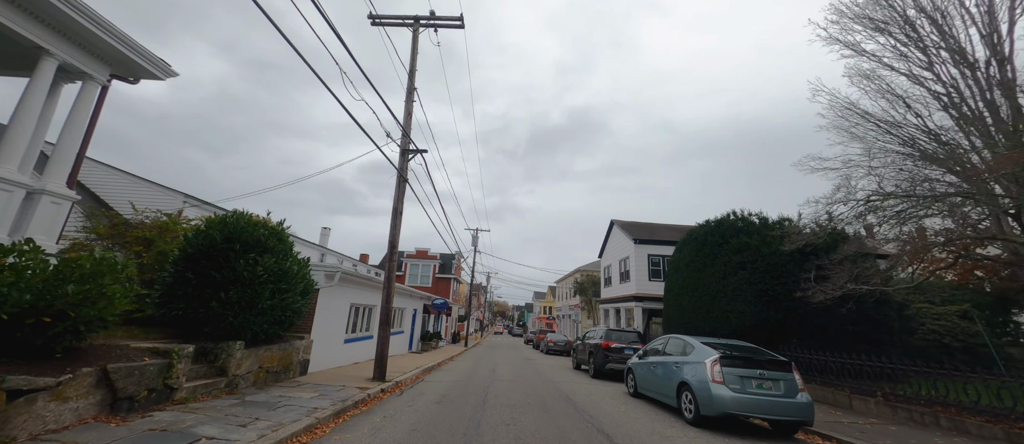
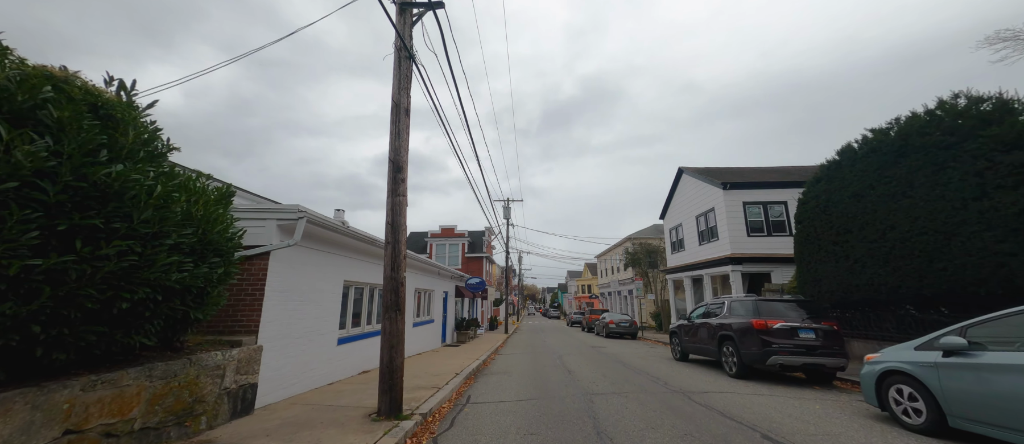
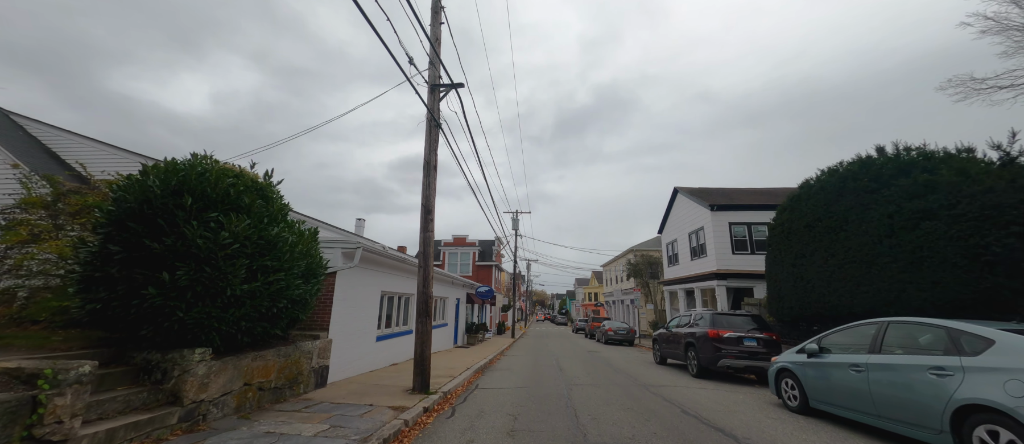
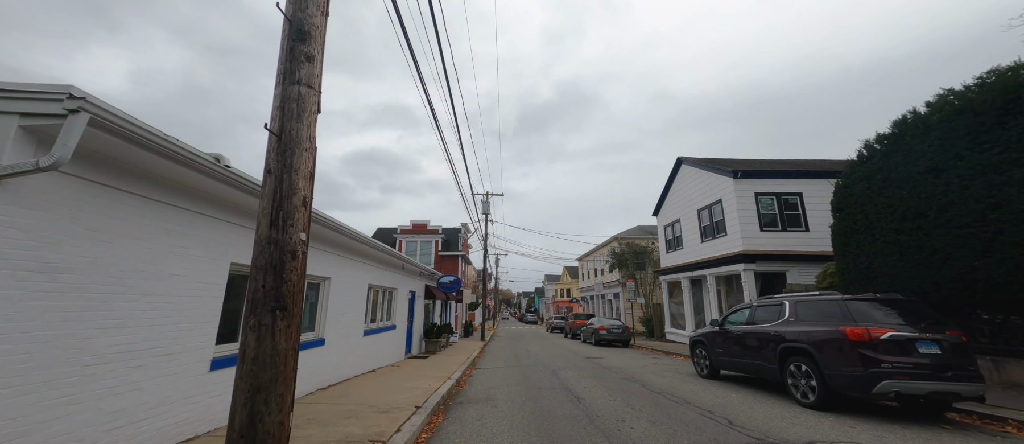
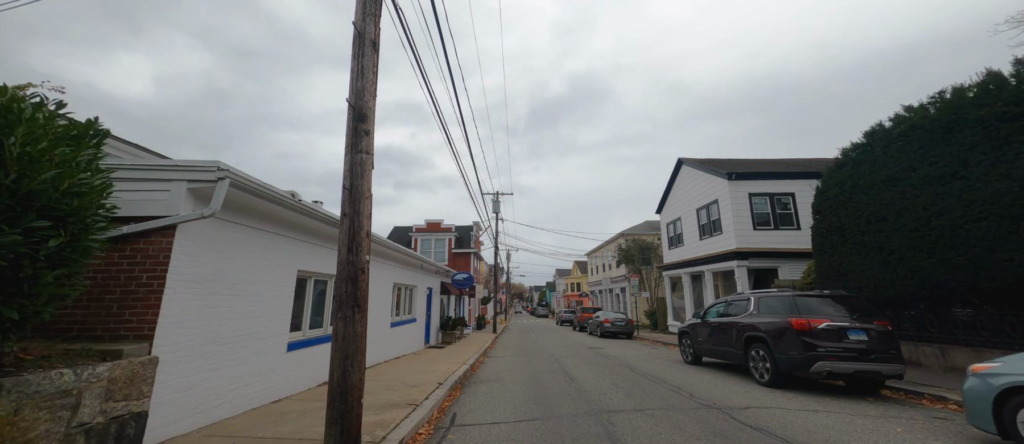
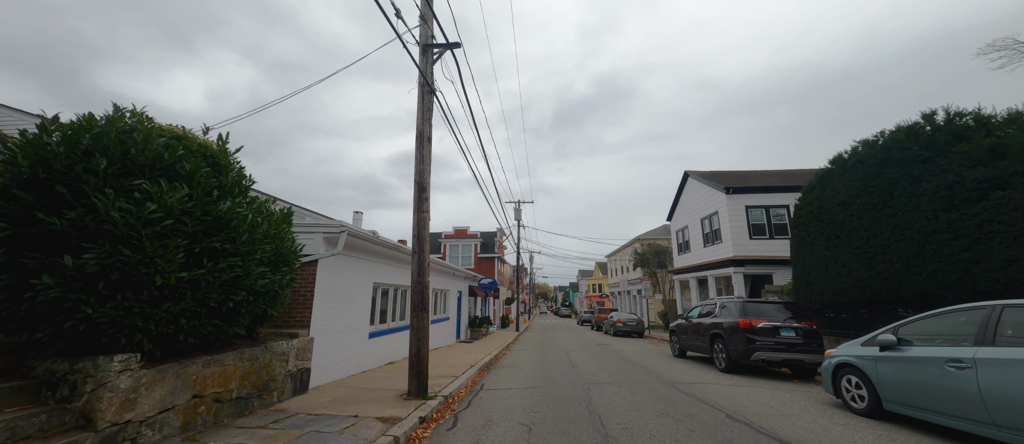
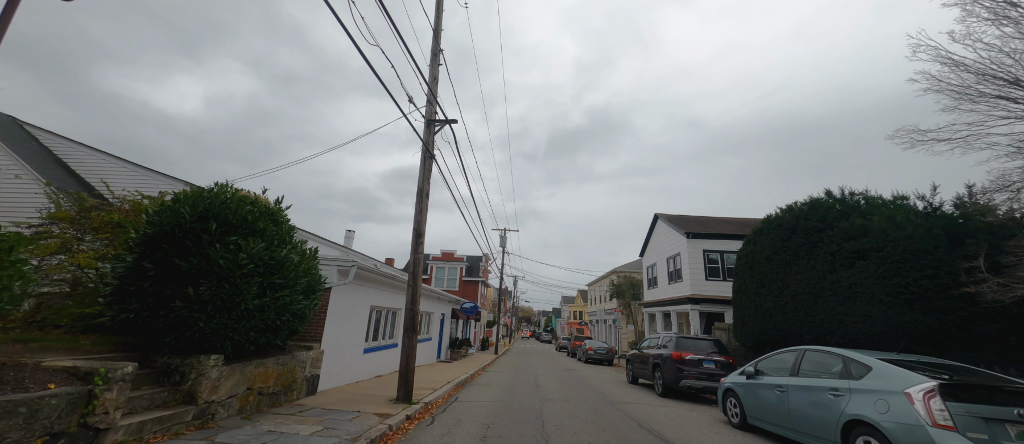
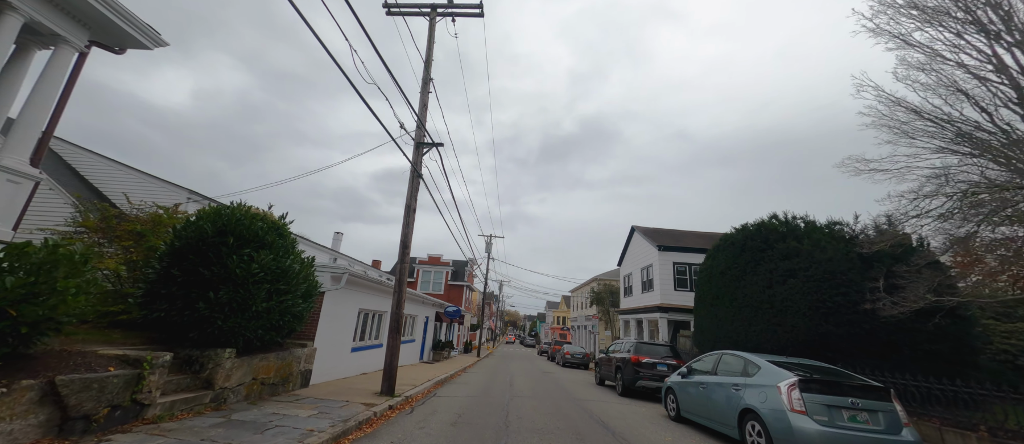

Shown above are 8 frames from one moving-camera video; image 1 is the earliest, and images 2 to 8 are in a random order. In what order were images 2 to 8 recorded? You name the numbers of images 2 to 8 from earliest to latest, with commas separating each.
8, 7, 3, 6, 2, 5, 4
